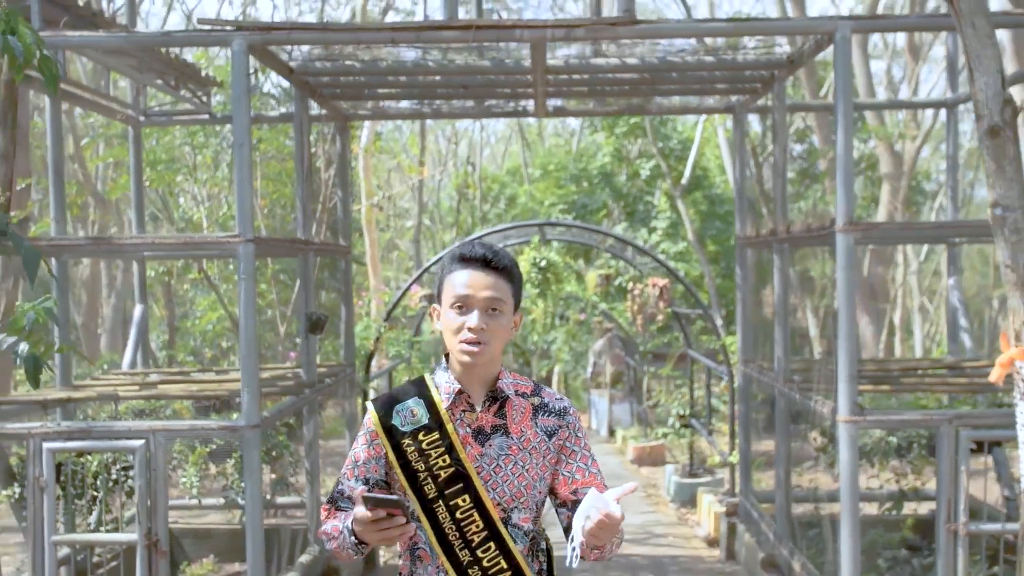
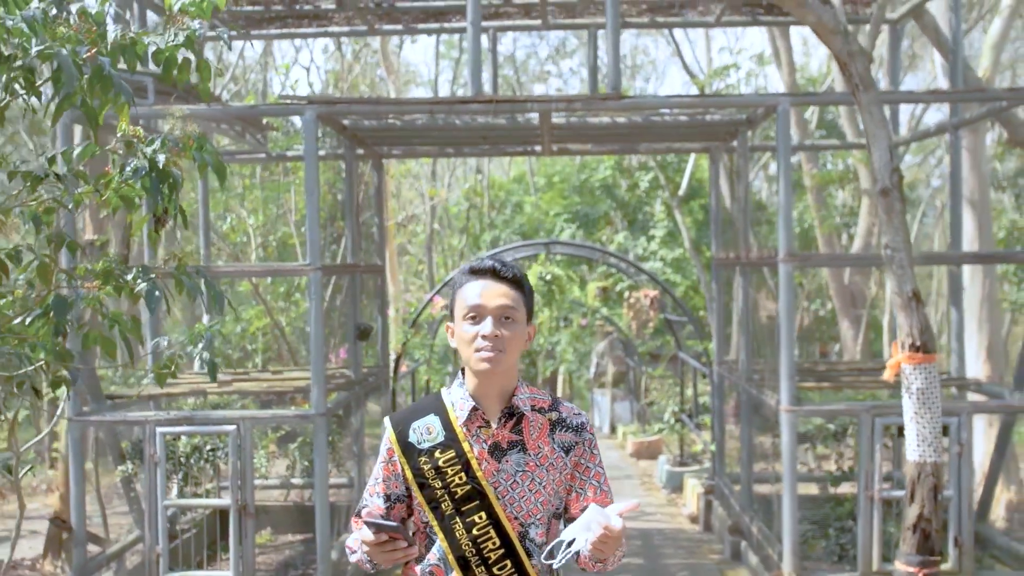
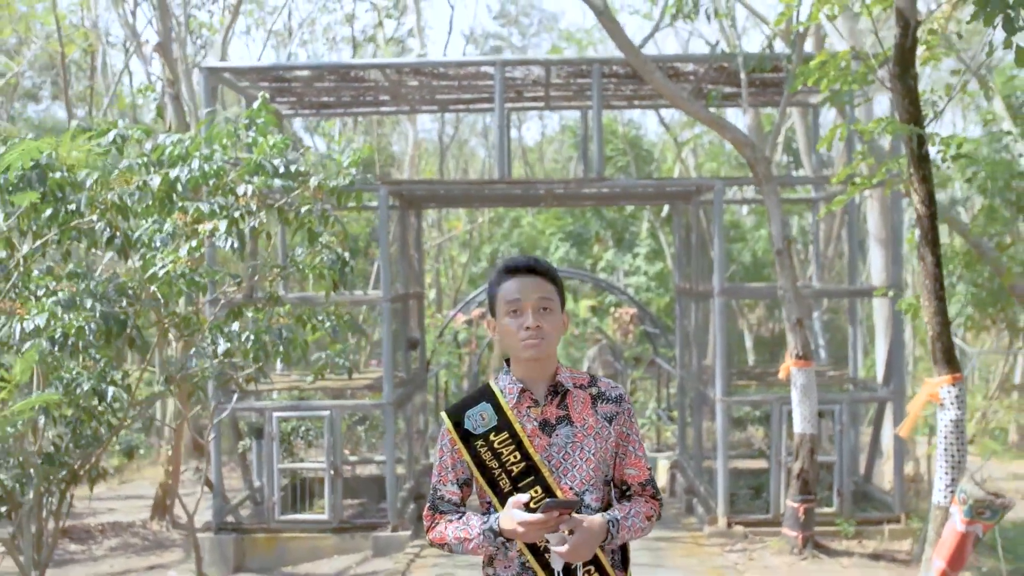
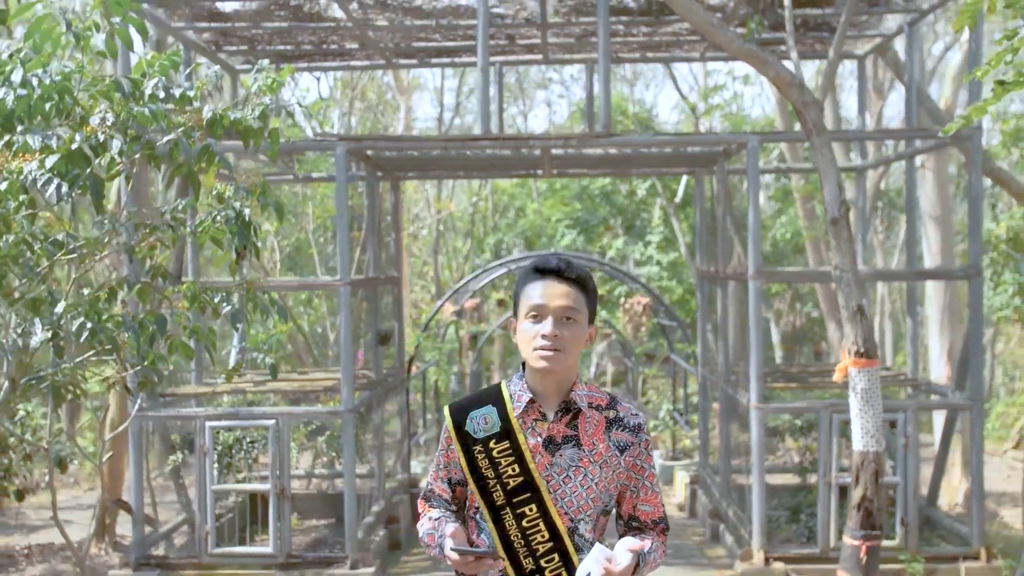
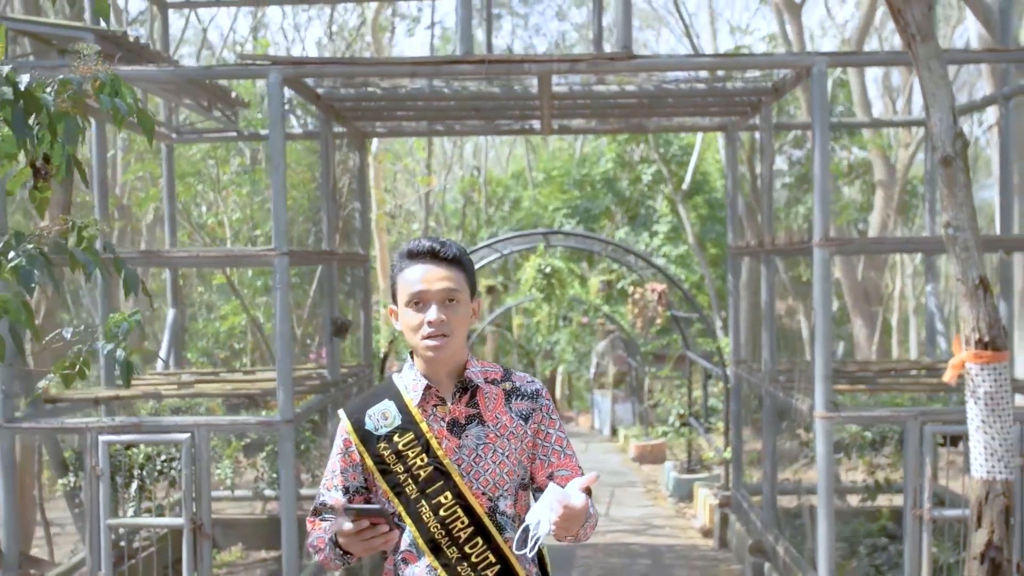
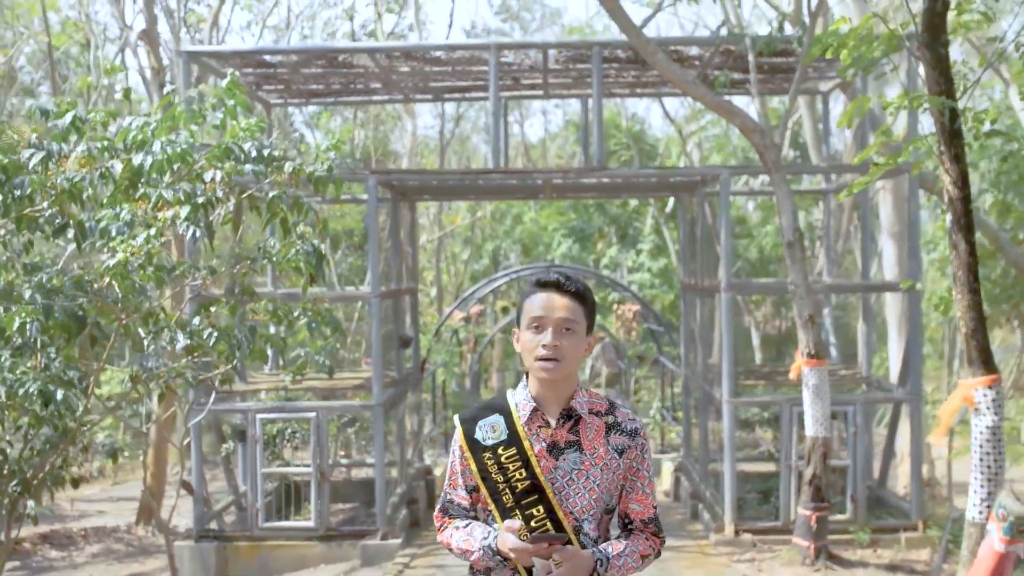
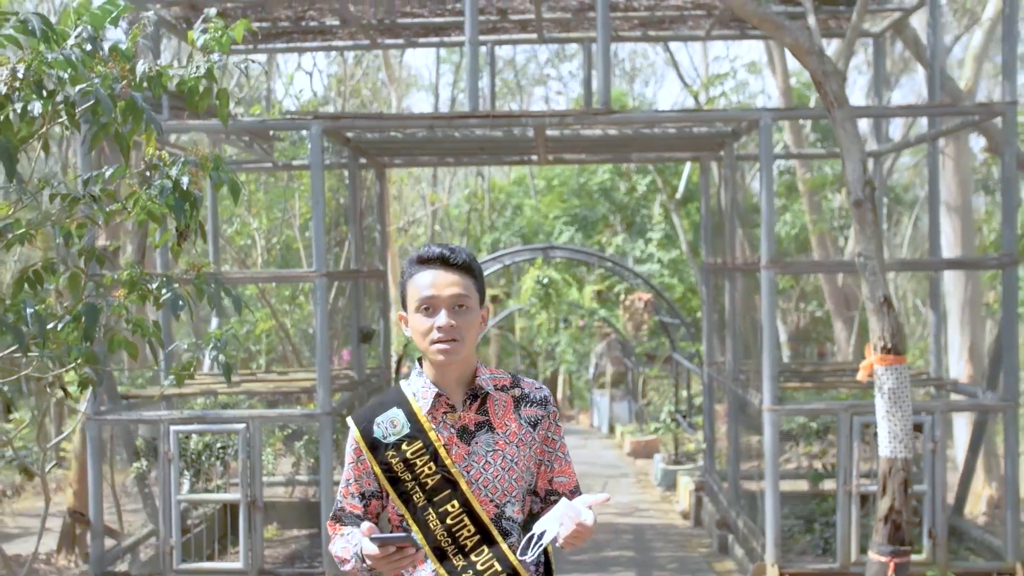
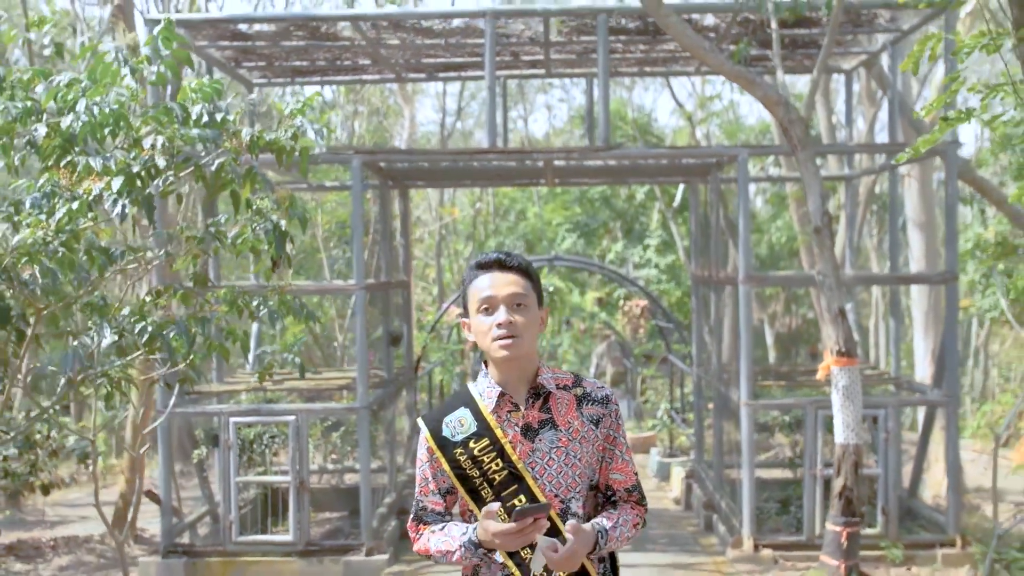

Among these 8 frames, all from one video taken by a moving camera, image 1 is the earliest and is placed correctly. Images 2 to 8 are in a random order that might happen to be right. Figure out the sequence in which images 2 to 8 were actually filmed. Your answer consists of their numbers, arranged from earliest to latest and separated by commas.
5, 2, 7, 4, 8, 6, 3
